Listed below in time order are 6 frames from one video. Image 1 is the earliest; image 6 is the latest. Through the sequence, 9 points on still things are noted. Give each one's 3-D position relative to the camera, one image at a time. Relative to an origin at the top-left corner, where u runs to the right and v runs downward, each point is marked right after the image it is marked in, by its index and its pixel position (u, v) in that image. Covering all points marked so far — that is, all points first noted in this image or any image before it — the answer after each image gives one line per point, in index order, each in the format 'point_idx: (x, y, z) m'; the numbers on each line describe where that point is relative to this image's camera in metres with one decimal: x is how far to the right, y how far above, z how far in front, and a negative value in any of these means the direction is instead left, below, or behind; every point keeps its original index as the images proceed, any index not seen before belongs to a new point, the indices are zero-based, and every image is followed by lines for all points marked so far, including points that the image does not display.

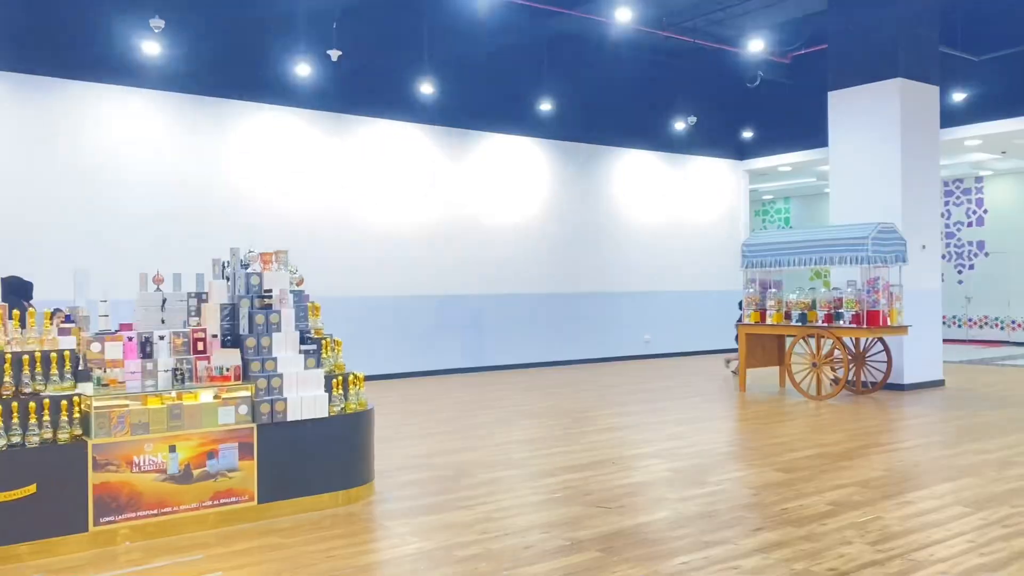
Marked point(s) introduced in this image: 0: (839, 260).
0: (+3.1, +0.3, +8.1) m
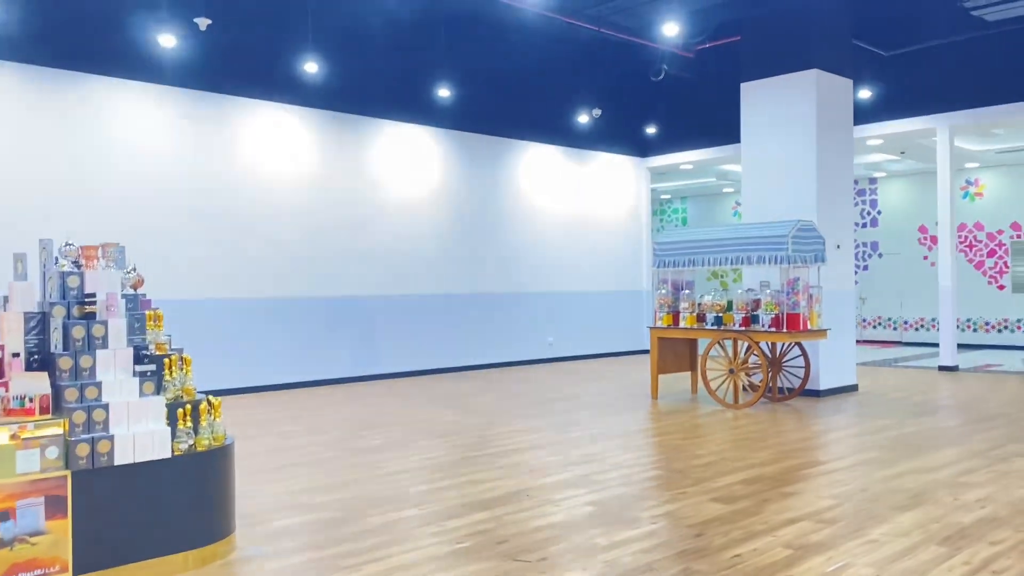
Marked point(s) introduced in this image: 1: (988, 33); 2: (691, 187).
0: (+2.2, +0.2, +7.6) m
1: (+5.0, +2.4, +8.8) m
2: (+3.3, +1.9, +16.2) m
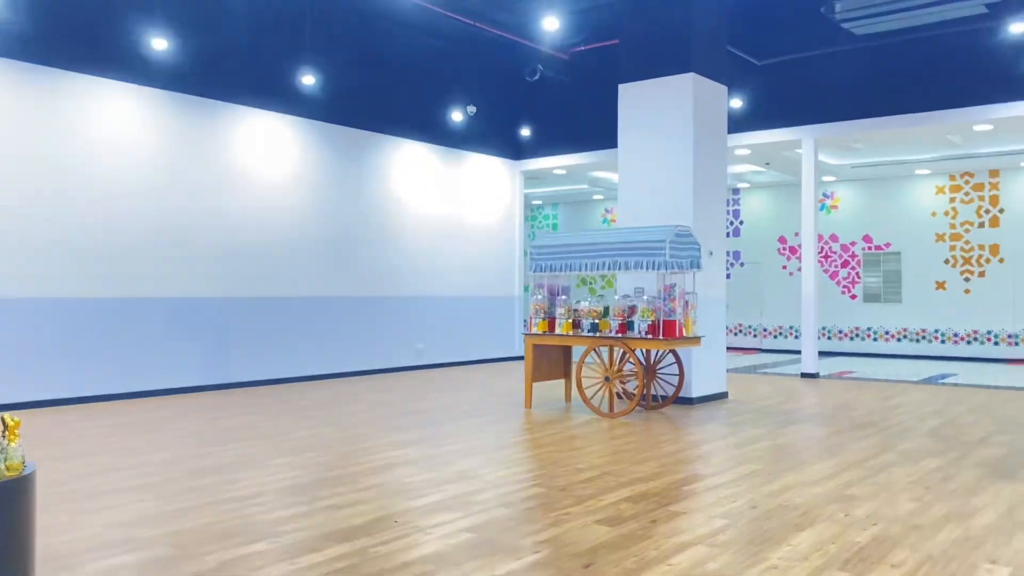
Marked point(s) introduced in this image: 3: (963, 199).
0: (+1.1, +0.2, +7.4) m
1: (+3.7, +2.3, +9.0) m
2: (+0.9, +1.8, +16.1) m
3: (+7.0, +1.4, +13.6) m
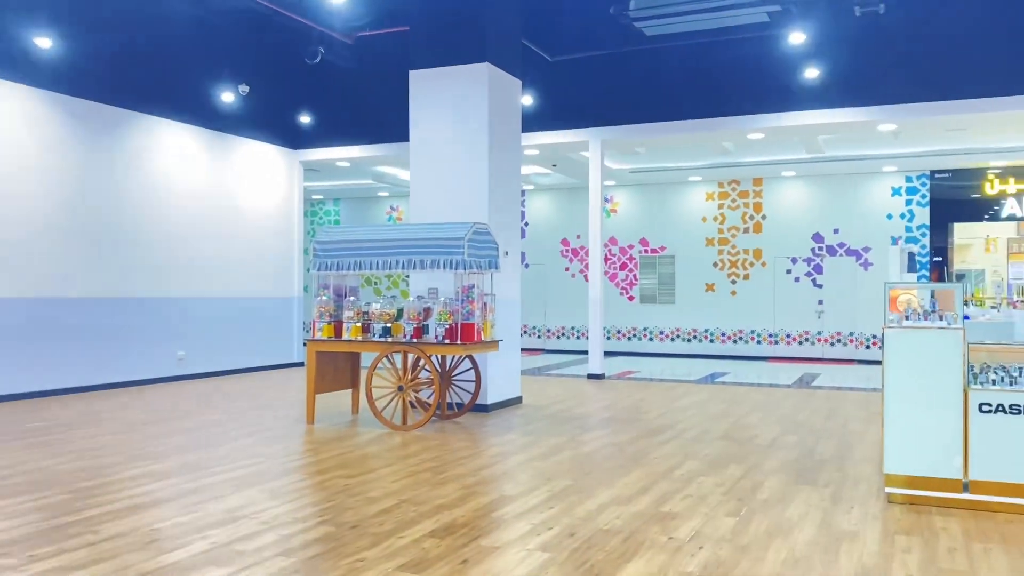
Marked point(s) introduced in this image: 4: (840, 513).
0: (-0.6, +0.2, +6.8) m
1: (+1.5, +2.3, +9.1) m
2: (-2.9, +1.8, +15.2) m
3: (+3.6, +1.4, +14.3) m
4: (+1.6, -1.1, +4.2) m
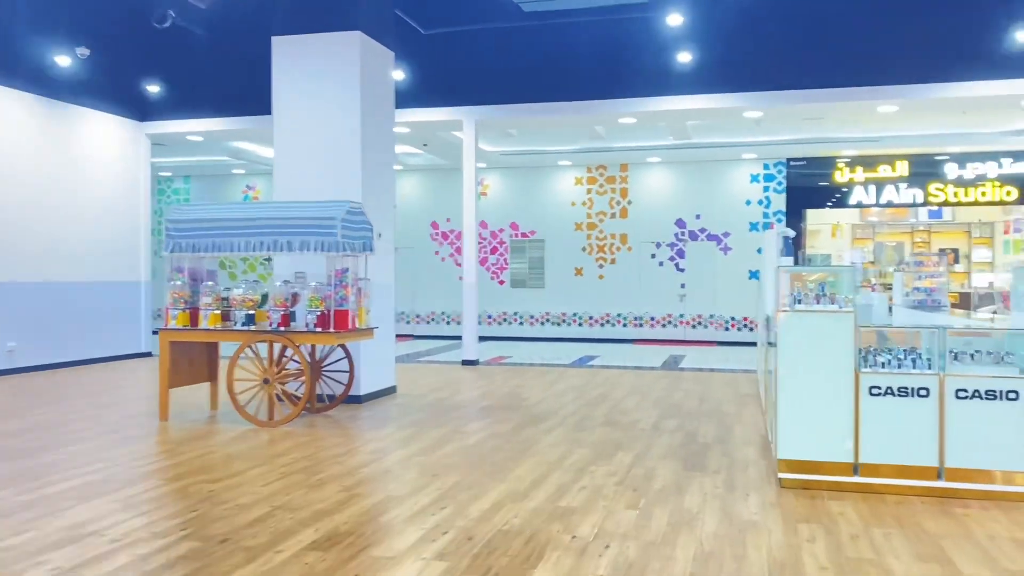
0: (-1.6, +0.3, +6.3) m
1: (+0.2, +2.5, +8.8) m
2: (-5.2, +2.0, +14.2) m
3: (+1.4, +1.6, +14.4) m
4: (+1.1, -1.0, +4.1) m
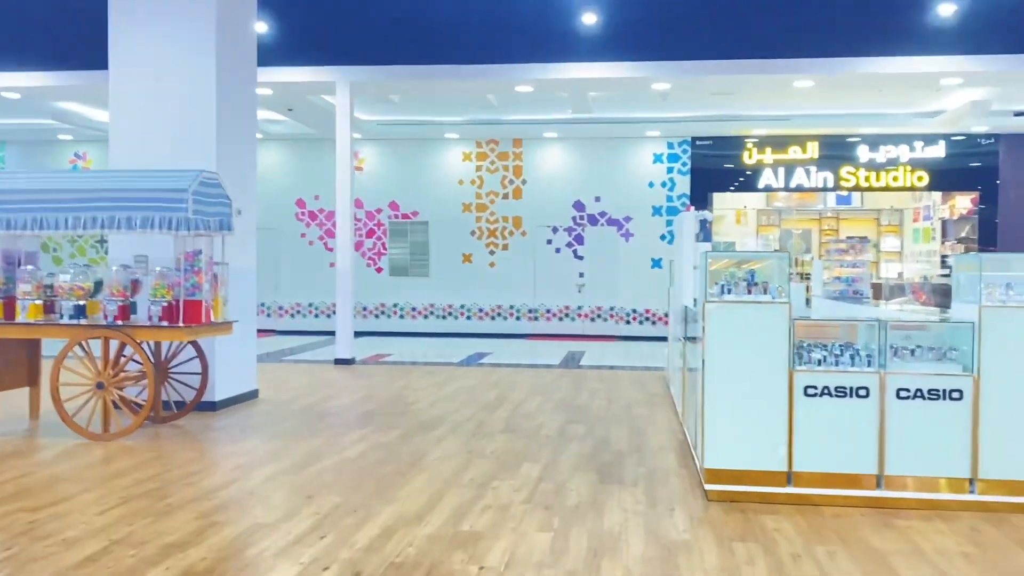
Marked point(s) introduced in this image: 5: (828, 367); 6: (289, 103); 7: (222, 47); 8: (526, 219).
0: (-2.2, +0.4, +5.5) m
1: (-0.8, +2.6, +8.2) m
2: (-6.7, +2.3, +12.9) m
3: (-0.2, +1.9, +13.8) m
4: (+0.6, -1.0, +3.6) m
5: (+1.4, -0.3, +3.9) m
6: (-2.5, +2.3, +10.9) m
7: (-2.1, +1.8, +6.7) m
8: (+0.4, +1.2, +13.8) m
